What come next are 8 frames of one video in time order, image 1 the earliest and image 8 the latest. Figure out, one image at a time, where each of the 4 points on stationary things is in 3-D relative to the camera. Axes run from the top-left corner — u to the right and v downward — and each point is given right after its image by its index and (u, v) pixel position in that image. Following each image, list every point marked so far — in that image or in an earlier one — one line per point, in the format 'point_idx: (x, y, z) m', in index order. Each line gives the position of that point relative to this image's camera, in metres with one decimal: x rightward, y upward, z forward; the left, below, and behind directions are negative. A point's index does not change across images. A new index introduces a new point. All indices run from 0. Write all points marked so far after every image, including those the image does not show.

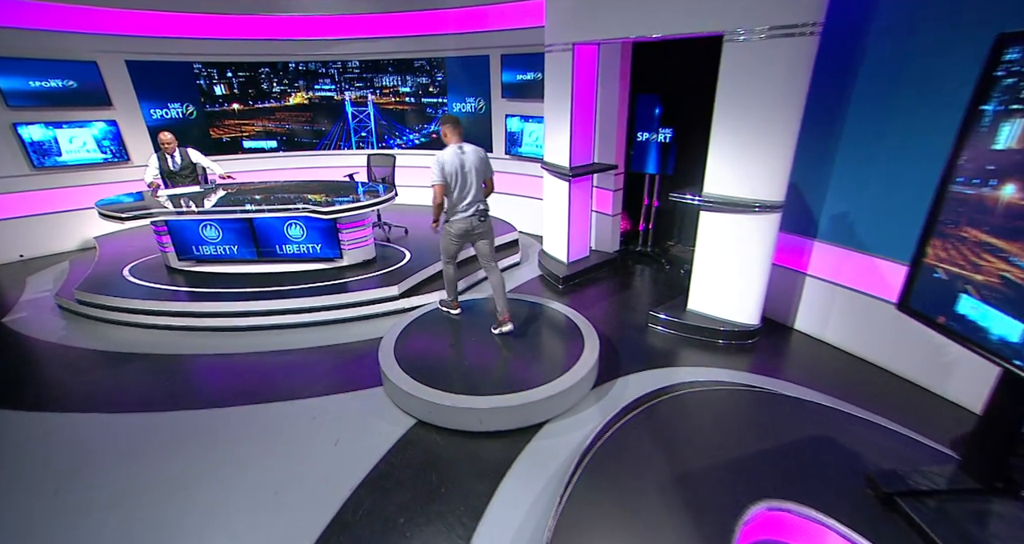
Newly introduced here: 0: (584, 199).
0: (+0.7, +0.7, +5.0) m
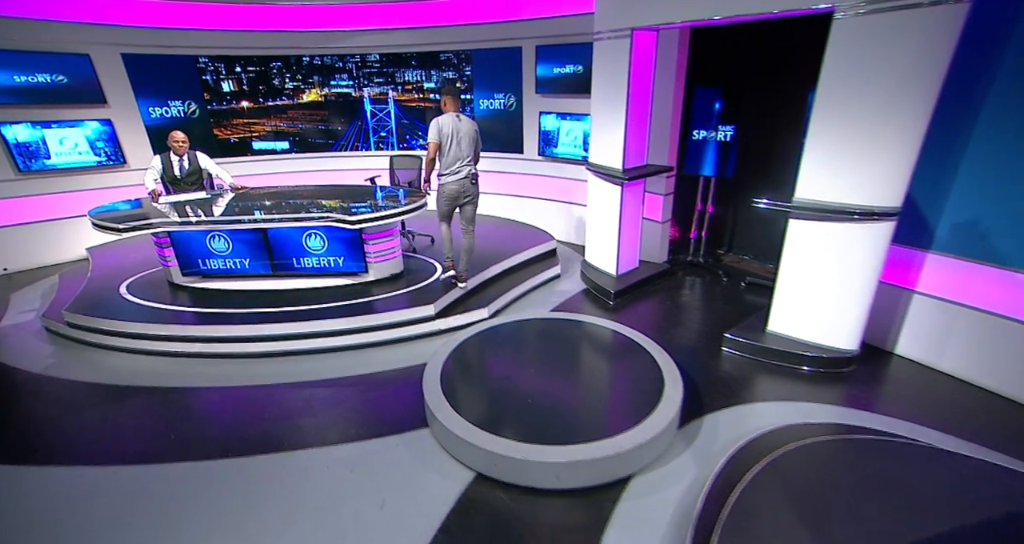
0: (+1.1, +0.6, +4.5) m
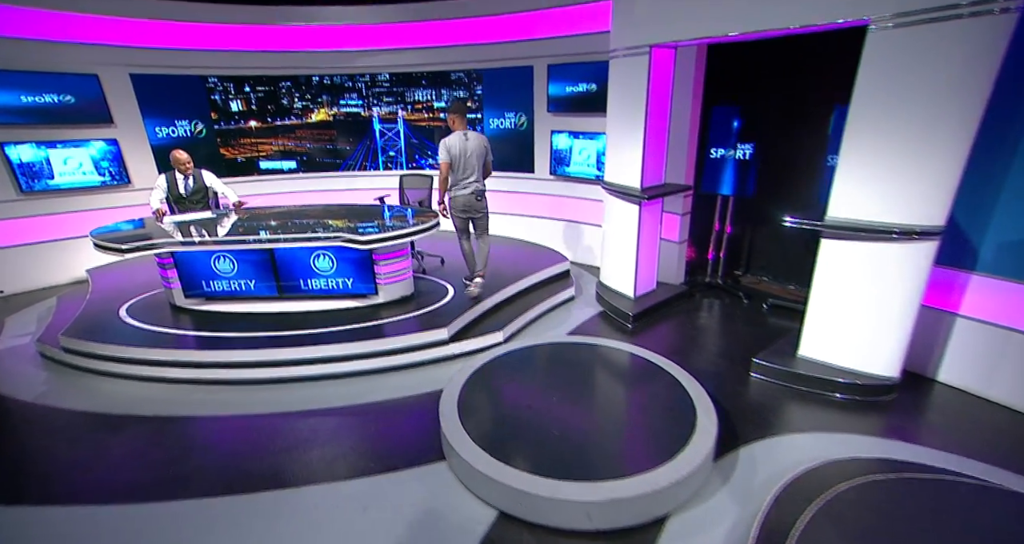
0: (+1.3, +0.4, +4.4) m
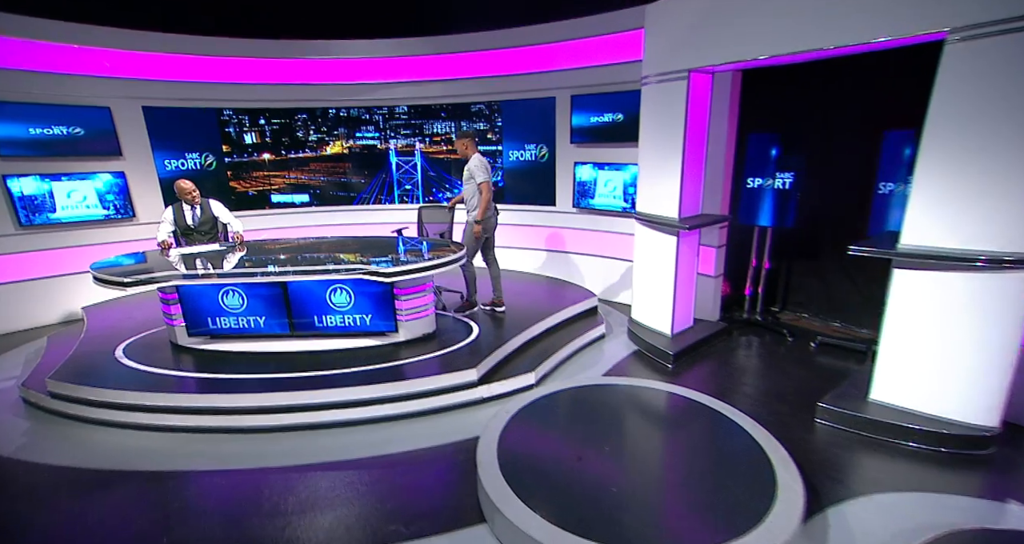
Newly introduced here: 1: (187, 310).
0: (+1.5, +0.1, +4.1) m
1: (-2.4, -0.3, +3.6) m
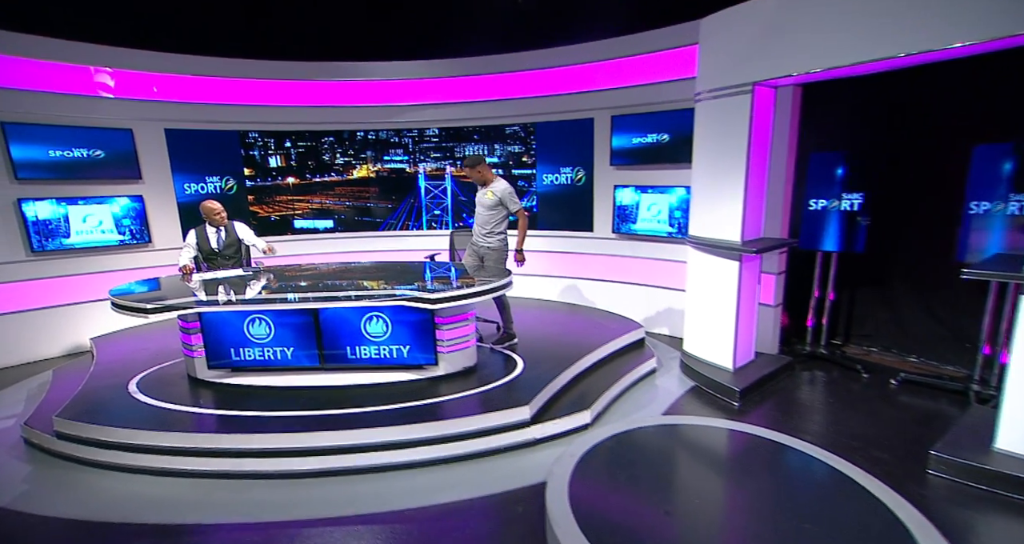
0: (+1.8, -0.1, +3.8) m
1: (-2.0, -0.5, +3.3) m
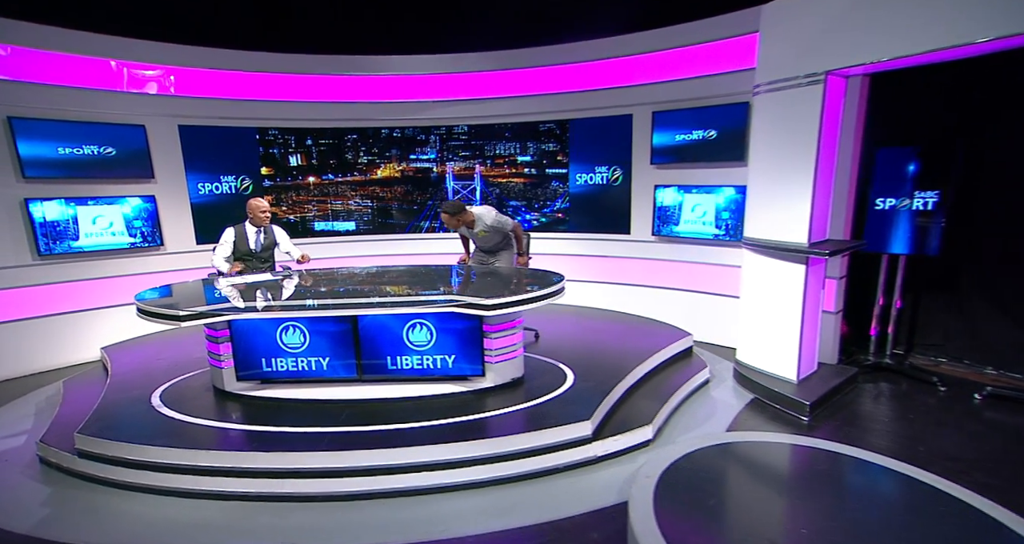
0: (+2.2, -0.1, +3.5) m
1: (-1.7, -0.5, +3.0) m
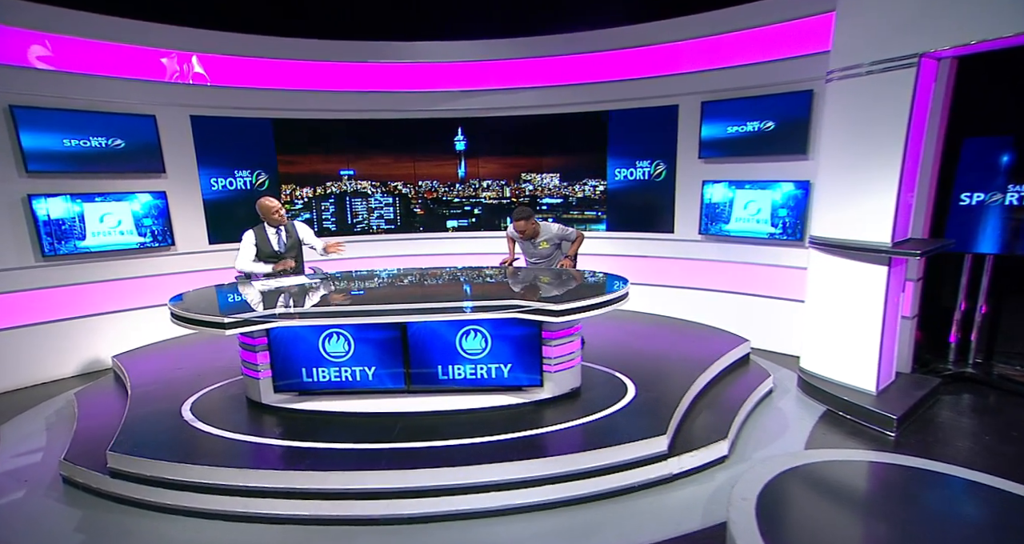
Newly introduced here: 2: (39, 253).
0: (+2.5, -0.1, +3.2) m
1: (-1.3, -0.5, +2.7) m
2: (-3.7, +0.2, +3.9) m
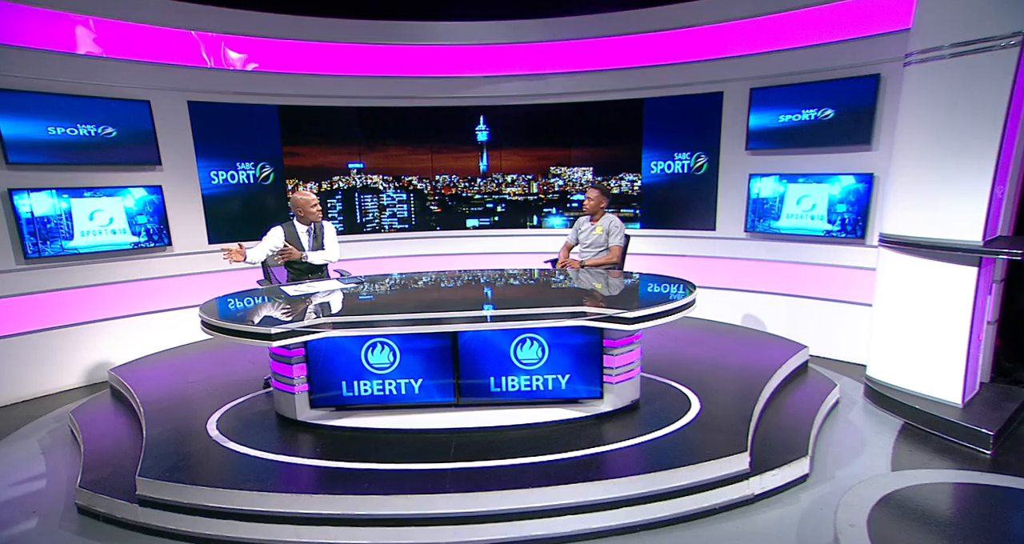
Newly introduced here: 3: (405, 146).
0: (+2.8, -0.1, +2.9) m
1: (-1.0, -0.5, +2.4) m
2: (-3.4, +0.1, +3.5) m
3: (-1.1, +1.2, +4.7) m
